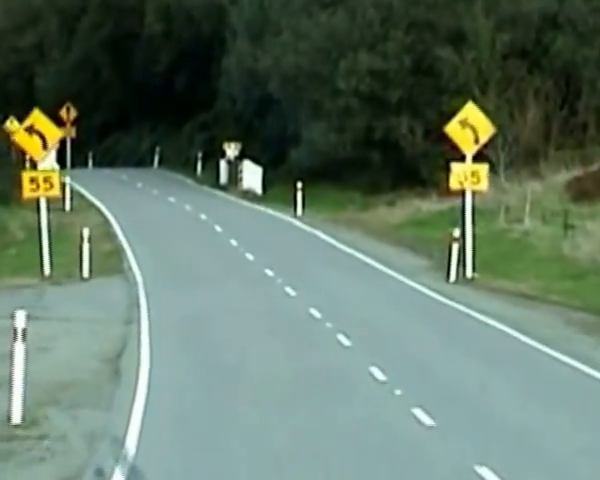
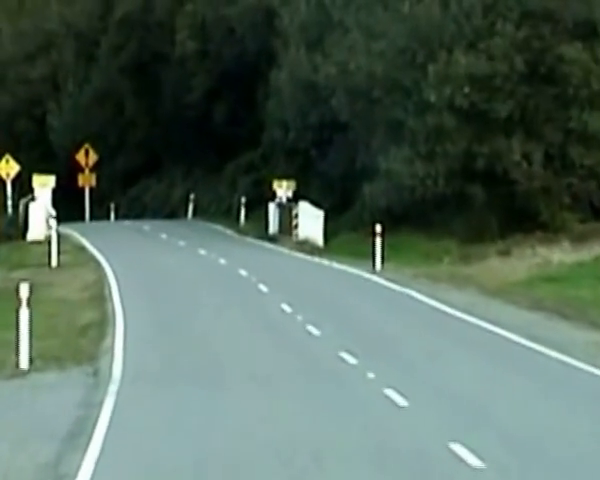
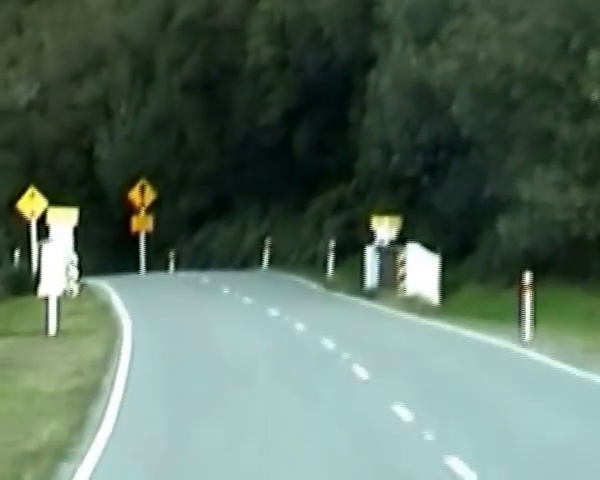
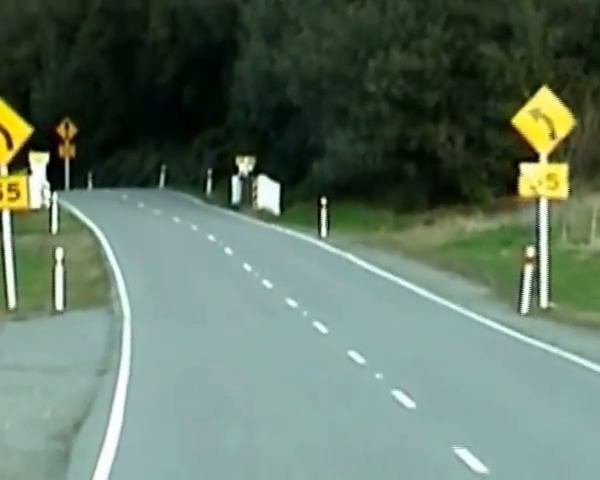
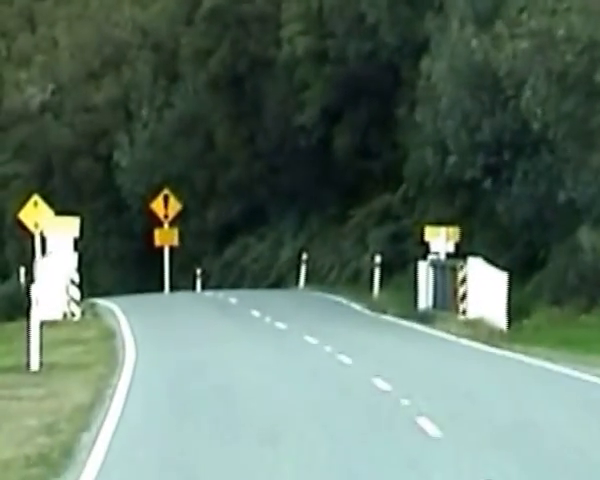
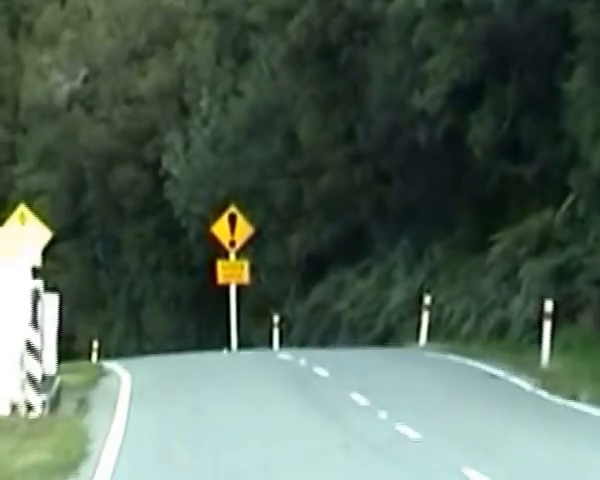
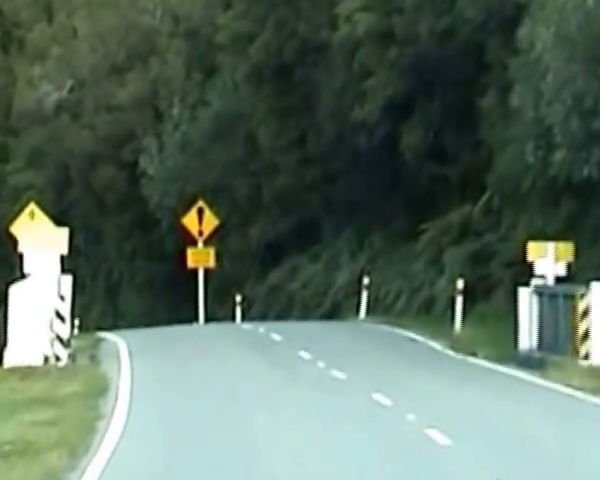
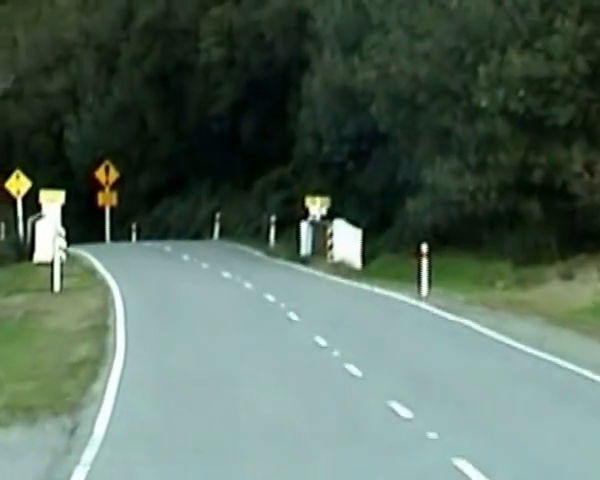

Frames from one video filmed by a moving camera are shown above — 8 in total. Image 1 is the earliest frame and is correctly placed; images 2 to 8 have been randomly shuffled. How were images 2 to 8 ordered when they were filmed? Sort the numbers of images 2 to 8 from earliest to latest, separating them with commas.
4, 2, 8, 3, 5, 7, 6
